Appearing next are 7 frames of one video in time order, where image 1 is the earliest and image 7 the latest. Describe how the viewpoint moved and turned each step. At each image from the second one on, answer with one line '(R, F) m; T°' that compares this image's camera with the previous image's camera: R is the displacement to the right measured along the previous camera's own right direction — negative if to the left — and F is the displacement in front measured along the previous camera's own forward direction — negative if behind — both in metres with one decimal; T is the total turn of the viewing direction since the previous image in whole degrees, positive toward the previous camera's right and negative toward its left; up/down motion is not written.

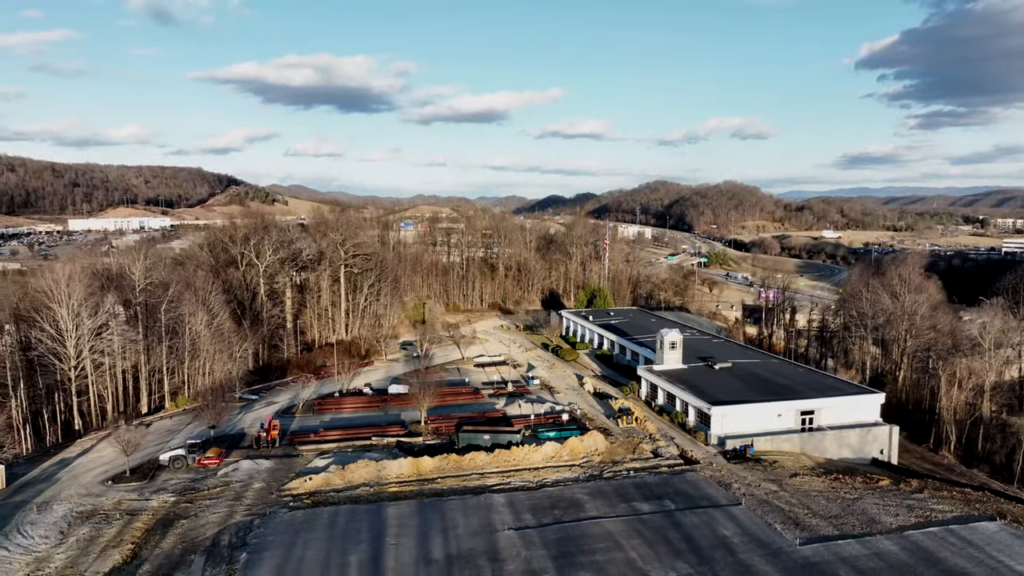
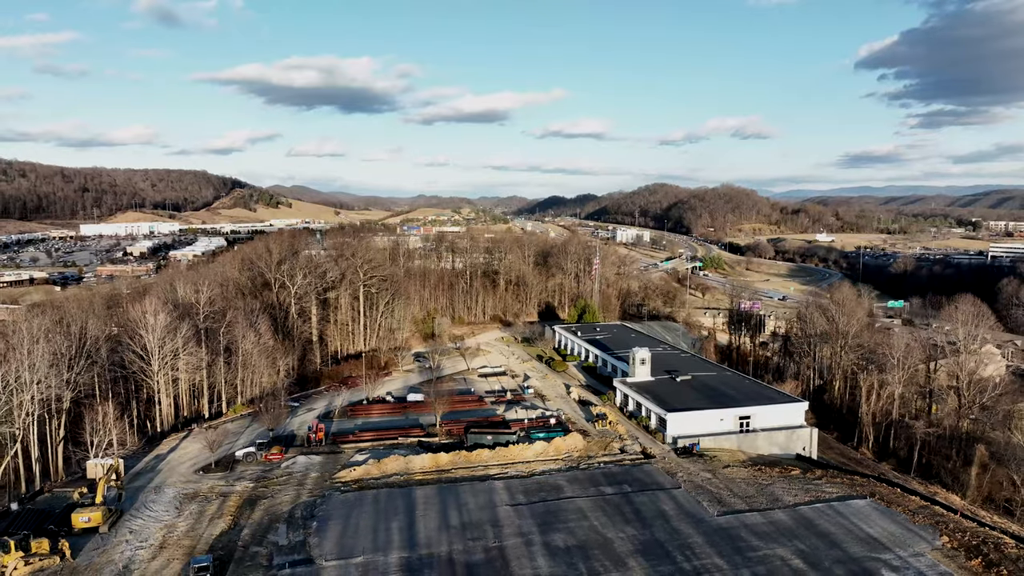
(+0.1, -4.4) m; 0°
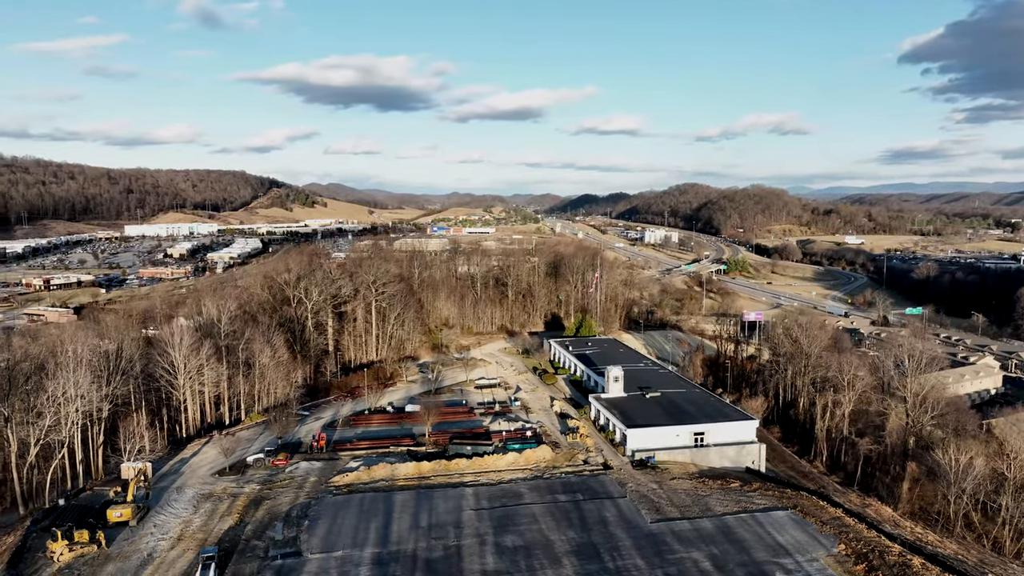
(+1.9, -2.6) m; -3°
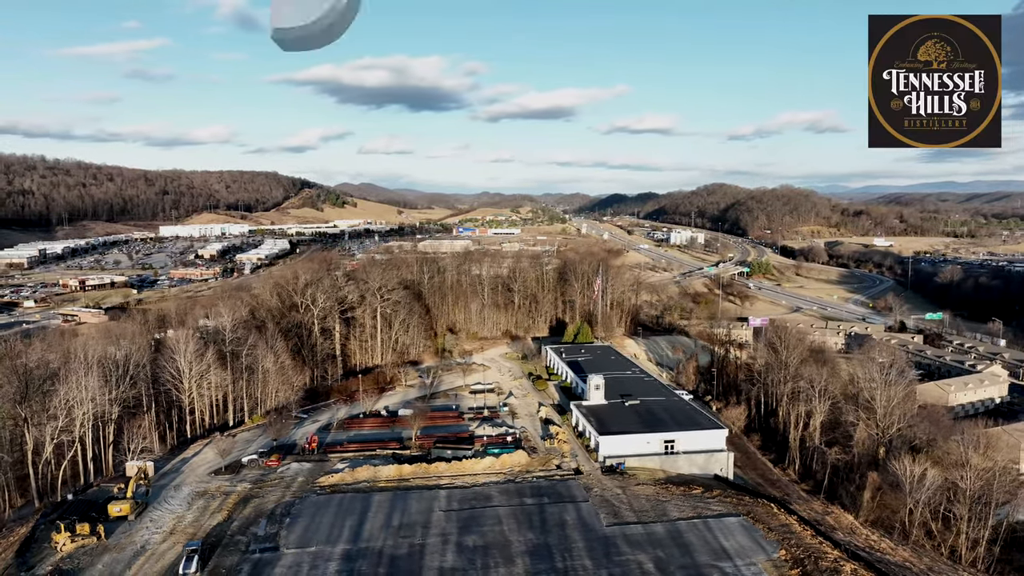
(+1.8, -1.3) m; -2°
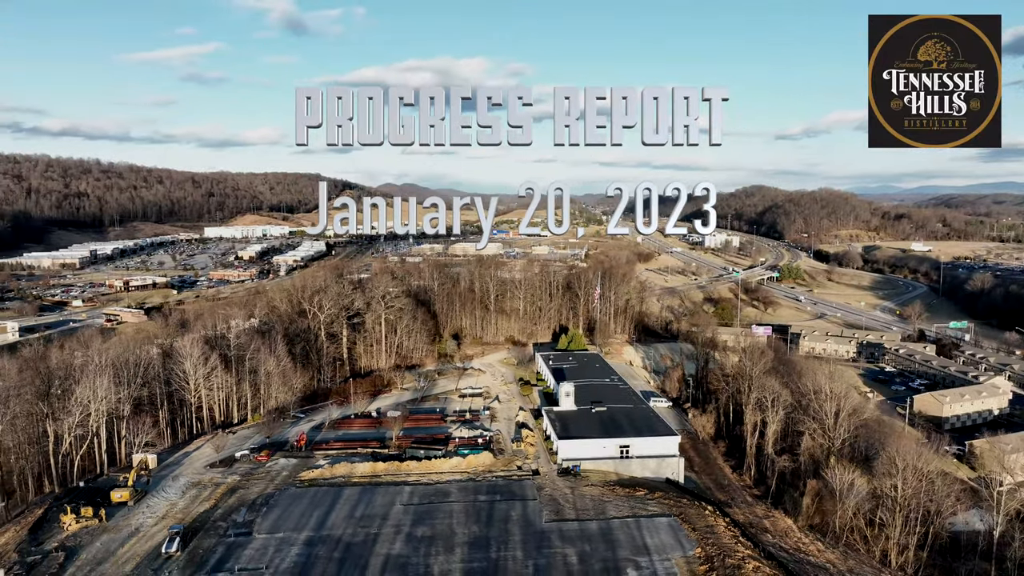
(+2.8, -2.0) m; -3°
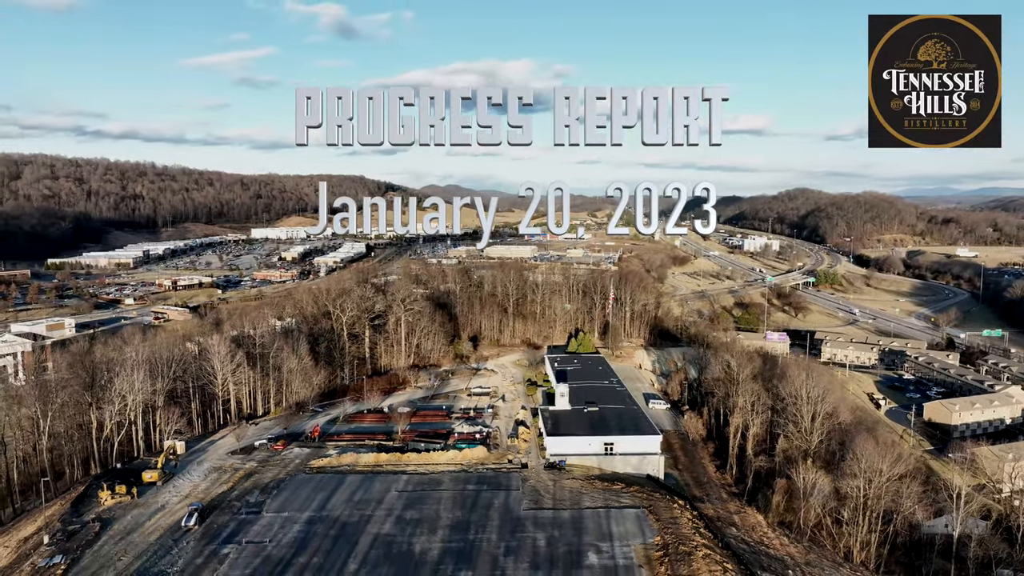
(+2.0, -2.1) m; -3°
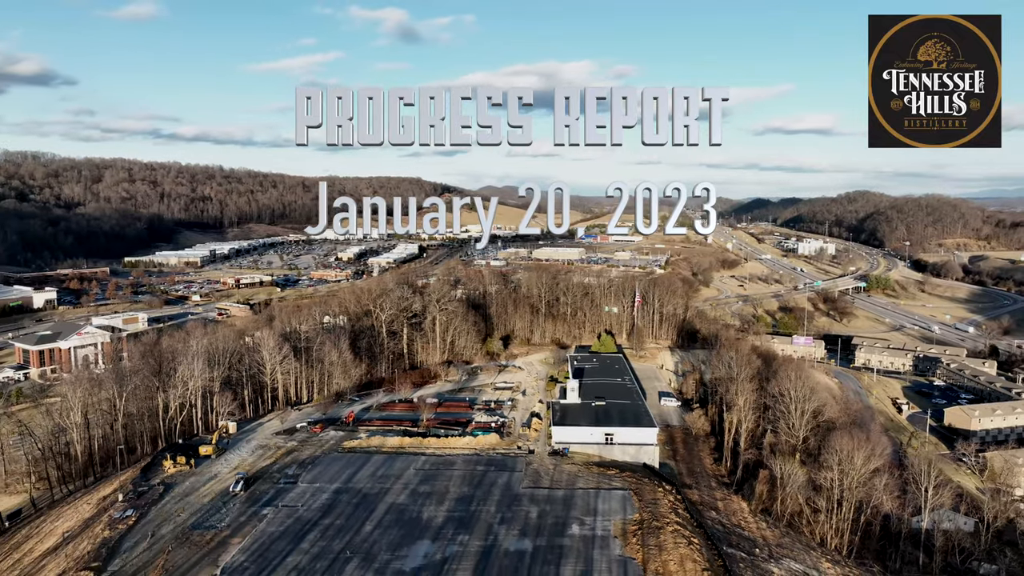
(+2.0, -3.1) m; -5°
